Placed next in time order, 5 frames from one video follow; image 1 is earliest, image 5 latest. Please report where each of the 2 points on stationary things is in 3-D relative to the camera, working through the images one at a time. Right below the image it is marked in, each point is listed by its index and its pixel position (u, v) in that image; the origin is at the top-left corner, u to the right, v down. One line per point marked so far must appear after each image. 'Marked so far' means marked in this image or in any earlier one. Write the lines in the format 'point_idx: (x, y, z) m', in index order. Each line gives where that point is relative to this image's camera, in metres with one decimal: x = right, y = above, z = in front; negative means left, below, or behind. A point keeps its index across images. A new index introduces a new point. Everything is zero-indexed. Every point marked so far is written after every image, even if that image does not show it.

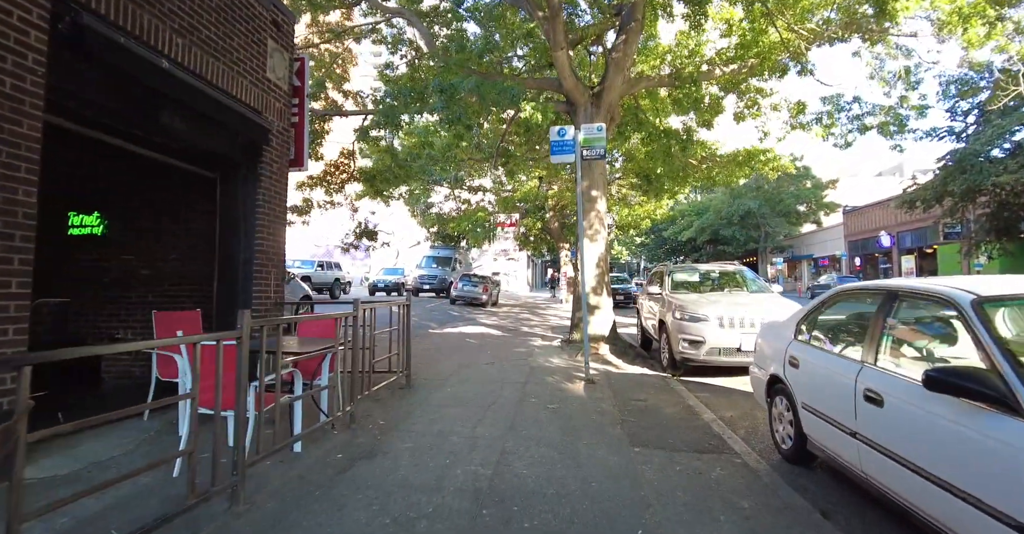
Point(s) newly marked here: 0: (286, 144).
0: (-3.4, +1.9, +7.0) m
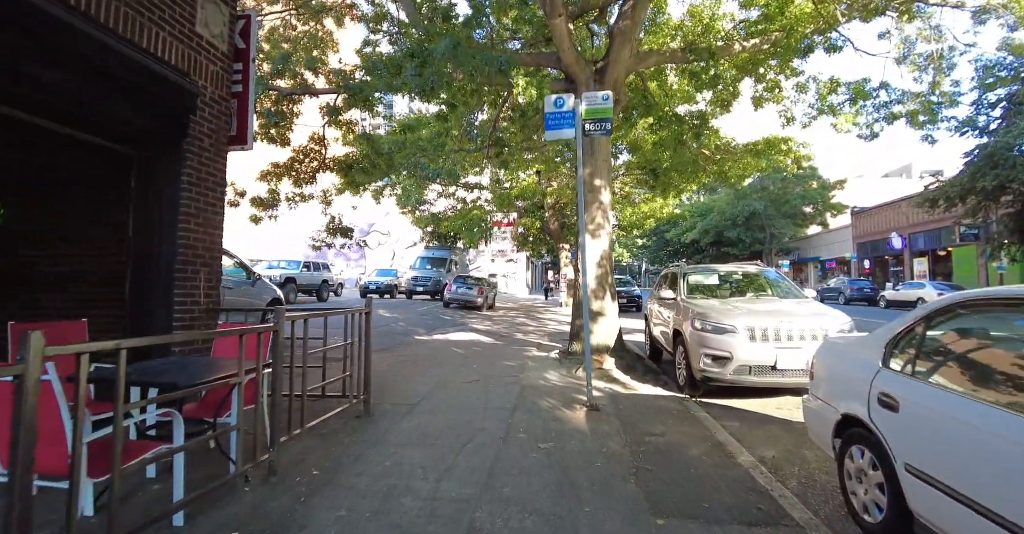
0: (-3.6, +1.9, +5.8) m
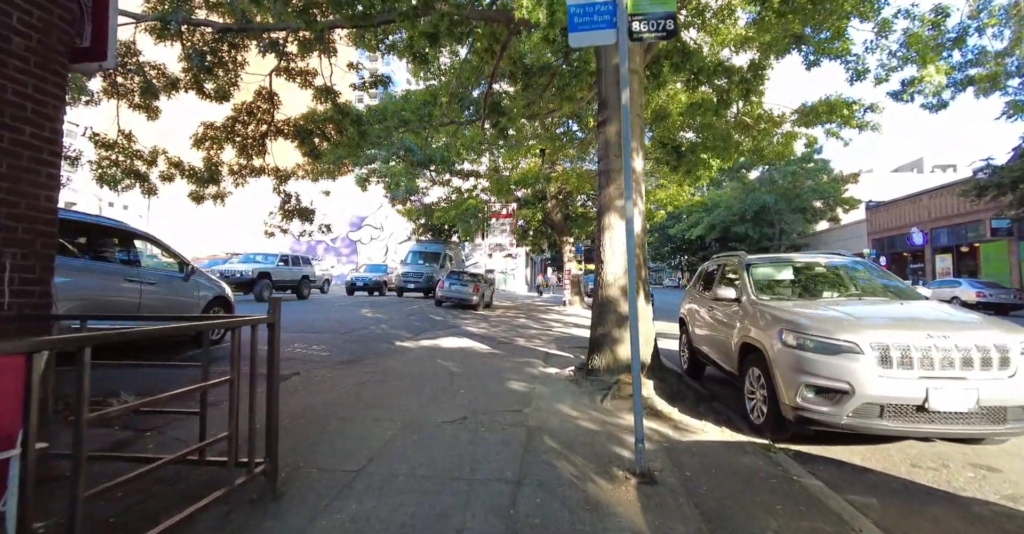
0: (-3.5, +2.0, +3.7) m
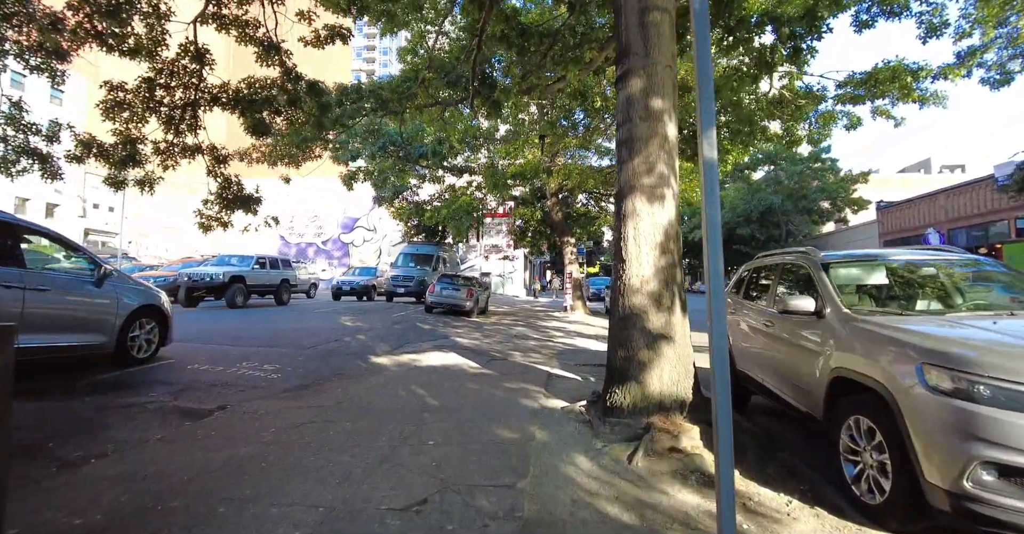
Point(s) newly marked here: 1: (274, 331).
0: (-3.6, +2.0, +2.1) m
1: (-6.4, -1.7, +12.6) m
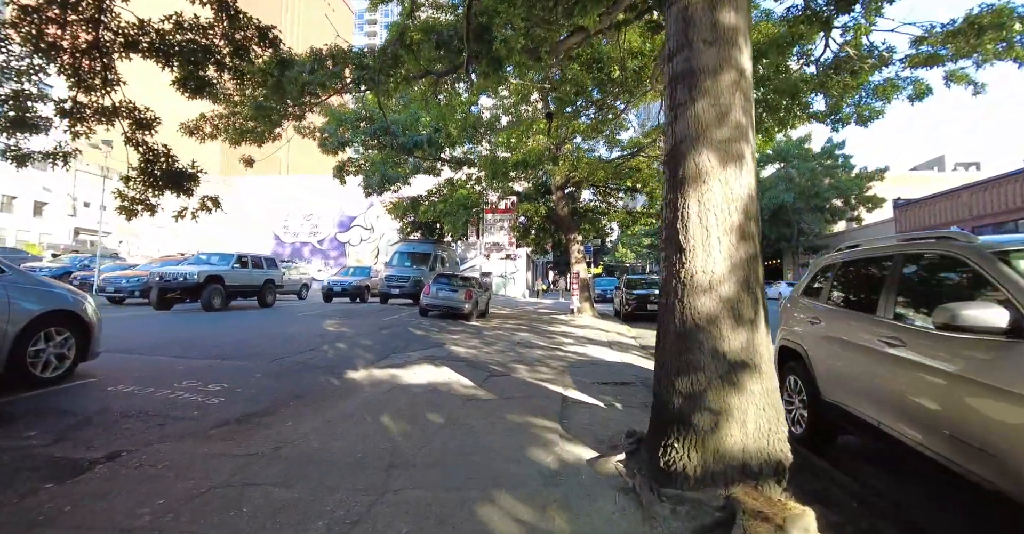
0: (-3.6, +2.1, +0.6) m
1: (-6.4, -1.7, +11.1) m
